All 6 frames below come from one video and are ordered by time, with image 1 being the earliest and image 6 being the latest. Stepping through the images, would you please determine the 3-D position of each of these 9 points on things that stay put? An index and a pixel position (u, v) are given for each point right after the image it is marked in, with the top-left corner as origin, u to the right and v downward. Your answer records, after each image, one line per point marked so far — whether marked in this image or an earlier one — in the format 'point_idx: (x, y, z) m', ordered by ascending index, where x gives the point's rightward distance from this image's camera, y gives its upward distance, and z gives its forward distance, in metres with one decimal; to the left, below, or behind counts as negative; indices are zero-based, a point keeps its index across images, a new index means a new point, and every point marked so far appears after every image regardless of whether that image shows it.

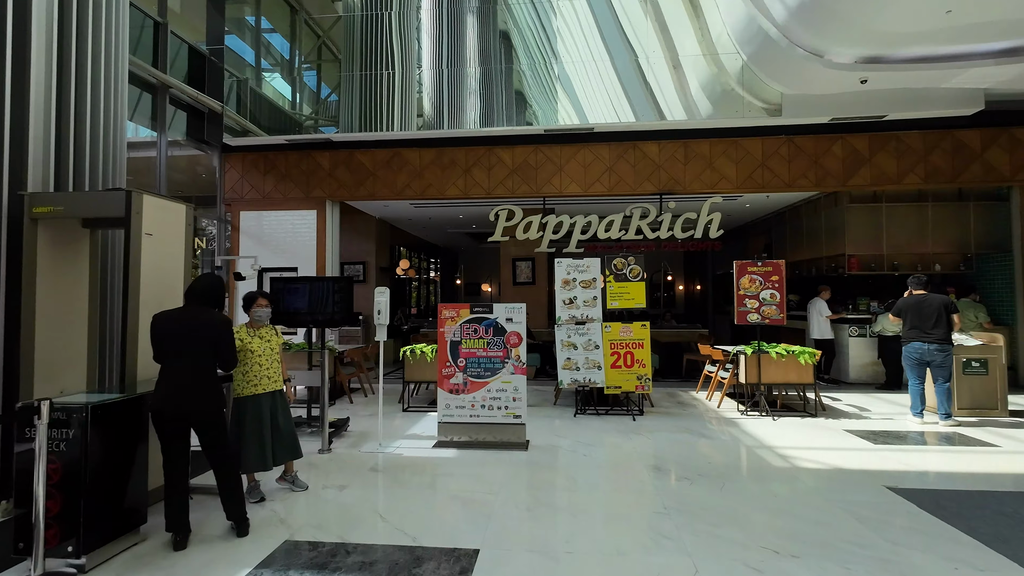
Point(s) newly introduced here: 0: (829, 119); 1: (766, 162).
0: (+4.8, +2.5, +7.3) m
1: (+4.0, +2.0, +7.7) m
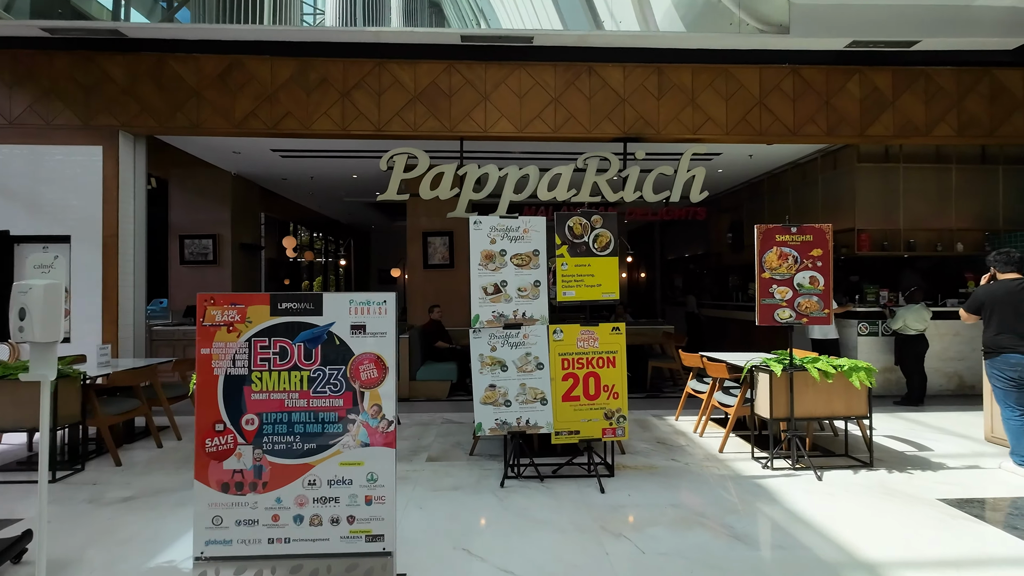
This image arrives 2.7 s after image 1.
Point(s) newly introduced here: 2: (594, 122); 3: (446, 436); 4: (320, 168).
0: (+3.7, +2.7, +5.4) m
1: (+2.9, +2.2, +5.7) m
2: (+0.9, +1.9, +5.6) m
3: (-0.6, -1.4, +4.5) m
4: (-2.9, +1.8, +7.3) m
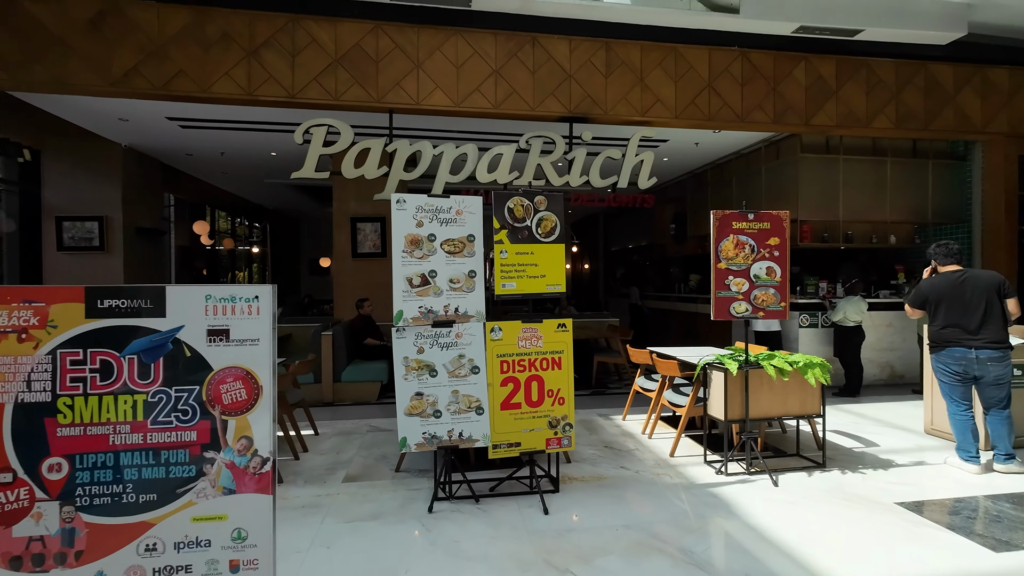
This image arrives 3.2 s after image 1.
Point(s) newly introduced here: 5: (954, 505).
0: (+3.1, +2.8, +5.2) m
1: (+2.2, +2.3, +5.4) m
2: (+0.3, +2.0, +5.2) m
3: (-1.2, -1.3, +4.0) m
4: (-3.7, +1.9, +6.4) m
5: (+2.7, -1.3, +3.0) m
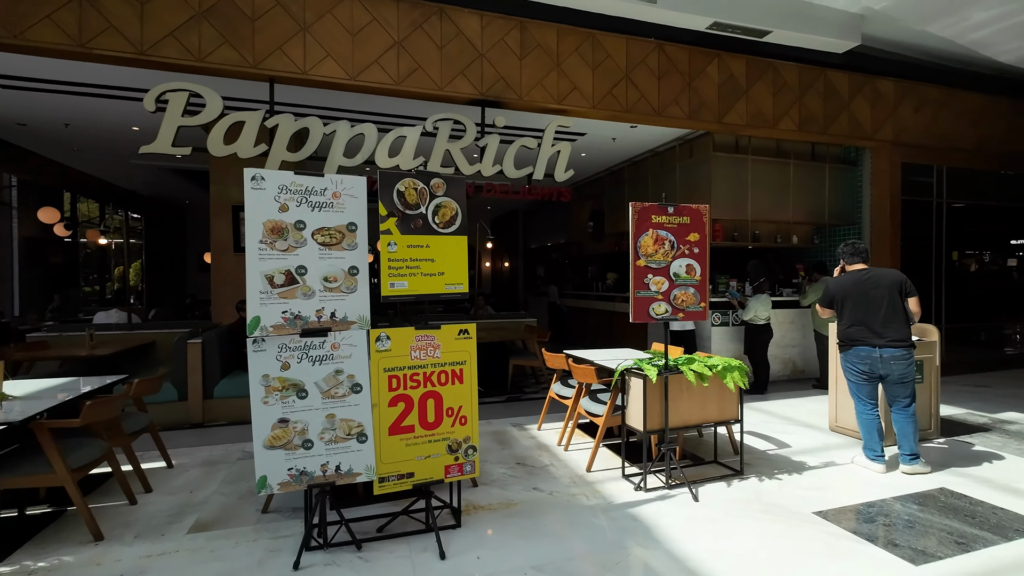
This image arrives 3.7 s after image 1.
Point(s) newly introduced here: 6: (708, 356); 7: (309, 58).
0: (+2.1, +2.8, +5.2) m
1: (+1.3, +2.3, +5.2) m
2: (-0.6, +2.0, +4.7) m
3: (-1.9, -1.3, +3.3) m
4: (-4.8, +1.9, +5.3) m
5: (+2.1, -1.3, +2.9) m
6: (+1.4, -0.5, +3.4) m
7: (-1.8, +2.0, +4.3) m
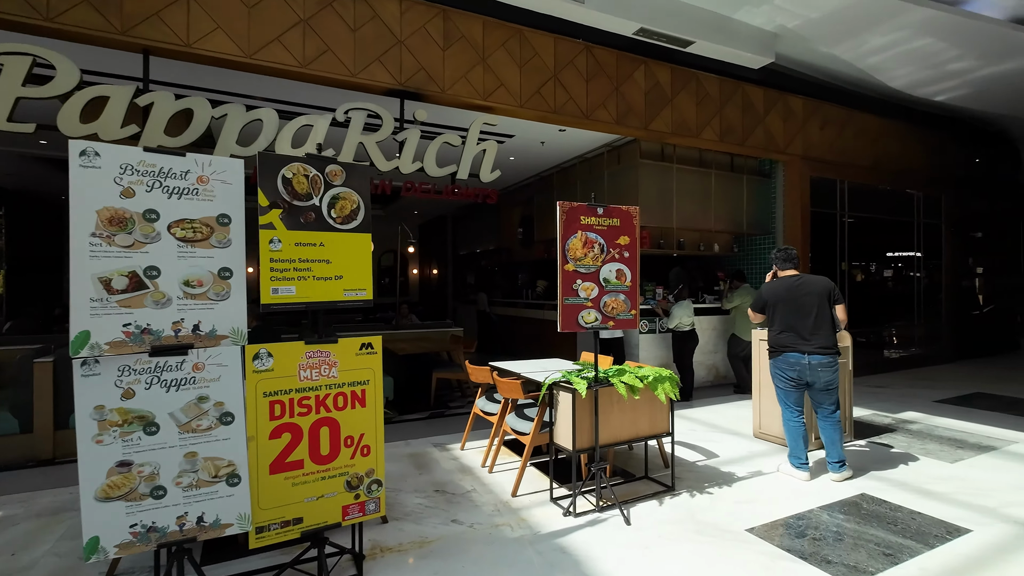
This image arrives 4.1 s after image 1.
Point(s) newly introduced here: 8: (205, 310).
0: (+1.3, +2.7, +5.1) m
1: (+0.5, +2.2, +5.1) m
2: (-1.3, +2.0, +4.2) m
3: (-2.3, -1.4, +2.6) m
4: (-5.5, +1.9, +4.3) m
5: (+1.6, -1.4, +2.8) m
6: (+0.8, -0.5, +3.2) m
7: (-2.4, +2.0, +3.7) m
8: (-1.3, -0.1, +2.0) m
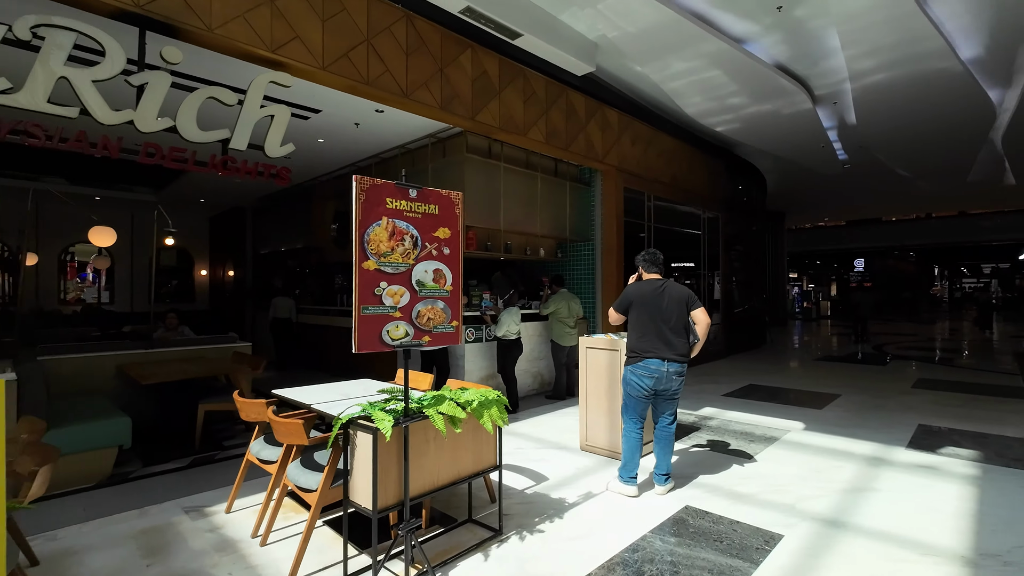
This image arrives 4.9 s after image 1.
0: (-0.5, +2.7, +4.6) m
1: (-1.2, +2.2, +4.3) m
2: (-2.6, +1.9, +2.9) m
3: (-3.1, -1.4, +1.0) m
4: (-6.6, +1.9, +1.5) m
5: (+0.6, -1.4, +2.5) m
6: (-0.3, -0.5, +2.6) m
7: (-3.5, +1.9, +2.0) m
8: (-1.8, -0.1, +0.8) m
